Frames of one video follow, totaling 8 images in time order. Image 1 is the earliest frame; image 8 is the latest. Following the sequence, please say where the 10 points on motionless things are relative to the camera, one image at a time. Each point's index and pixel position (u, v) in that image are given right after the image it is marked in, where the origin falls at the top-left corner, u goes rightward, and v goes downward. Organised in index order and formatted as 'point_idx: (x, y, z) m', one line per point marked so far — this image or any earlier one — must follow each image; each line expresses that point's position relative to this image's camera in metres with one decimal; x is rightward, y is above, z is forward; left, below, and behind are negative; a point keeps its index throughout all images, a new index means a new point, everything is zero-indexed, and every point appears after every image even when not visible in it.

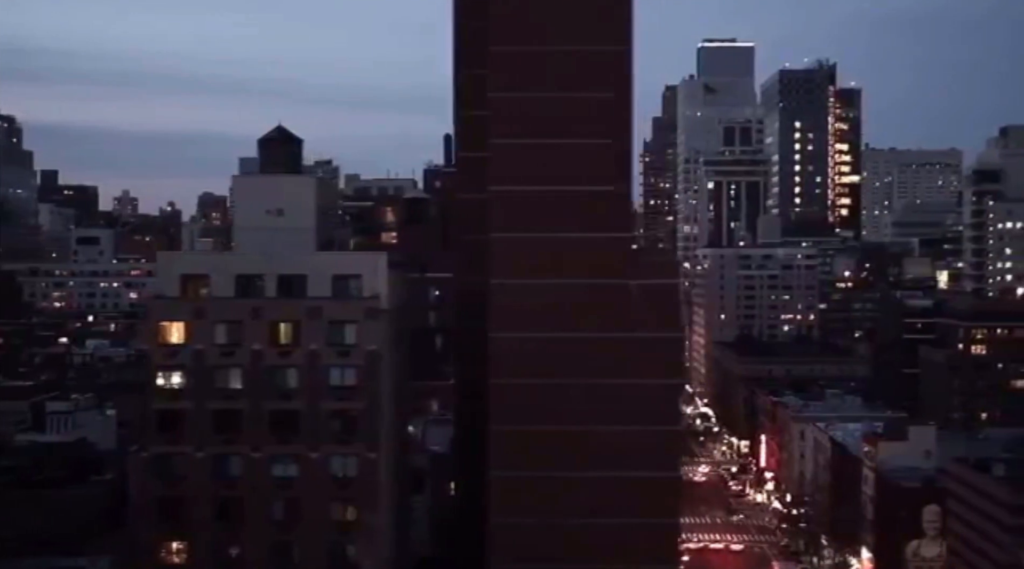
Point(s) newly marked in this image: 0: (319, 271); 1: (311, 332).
0: (-2.1, +0.2, +12.0) m
1: (-2.1, -0.5, +11.4) m
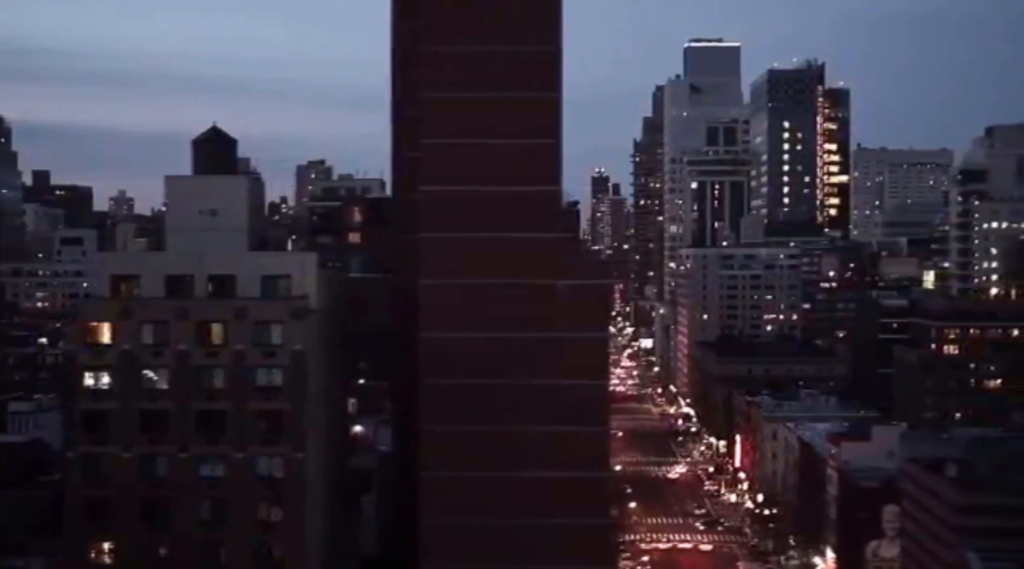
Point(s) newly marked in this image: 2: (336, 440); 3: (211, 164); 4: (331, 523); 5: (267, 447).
0: (-2.9, +0.1, +12.0) m
1: (-2.8, -0.5, +11.4) m
2: (-2.2, -1.8, +13.1) m
3: (-3.6, +1.4, +13.0) m
4: (-2.2, -2.7, +12.8) m
5: (-2.6, -1.7, +11.5) m
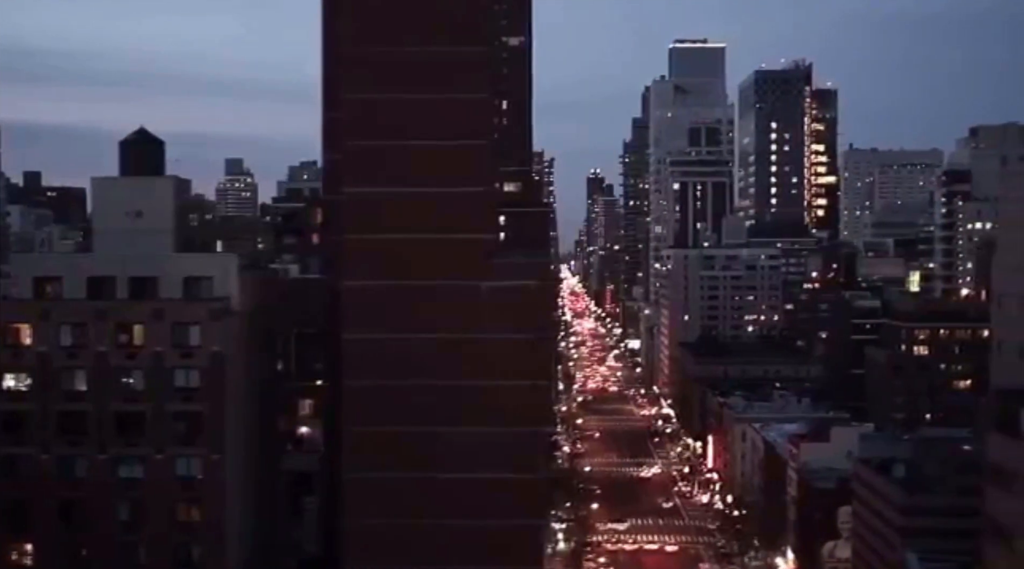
0: (-3.7, +0.1, +12.0) m
1: (-3.7, -0.5, +11.4) m
2: (-3.1, -1.8, +13.1) m
3: (-4.4, +1.4, +13.0) m
4: (-3.0, -2.7, +12.8) m
5: (-3.4, -1.7, +11.5) m
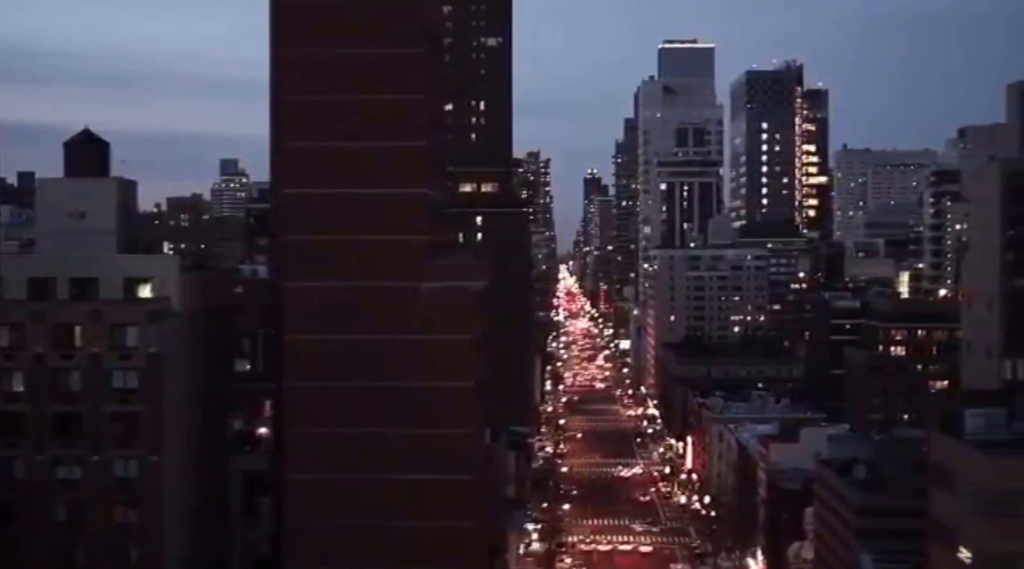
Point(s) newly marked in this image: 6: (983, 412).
0: (-4.3, +0.1, +12.0) m
1: (-4.3, -0.5, +11.4) m
2: (-3.7, -1.9, +13.1) m
3: (-5.1, +1.4, +13.1) m
4: (-3.7, -2.8, +12.8) m
5: (-4.0, -1.7, +11.5) m
6: (+5.4, -1.5, +12.7) m
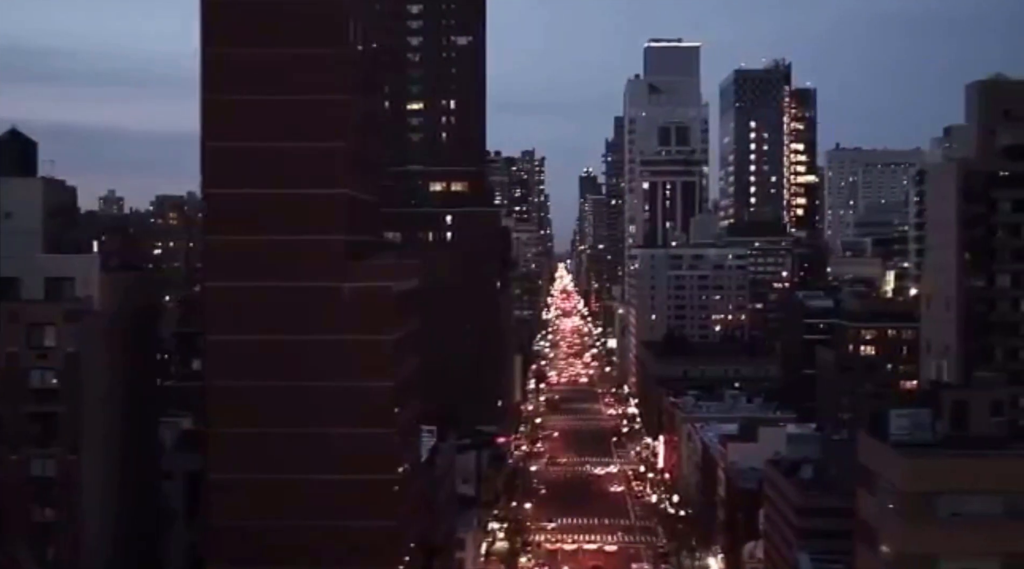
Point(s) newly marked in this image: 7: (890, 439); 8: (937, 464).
0: (-5.2, +0.1, +12.0) m
1: (-5.2, -0.5, +11.4) m
2: (-4.6, -1.9, +13.2) m
3: (-5.9, +1.4, +13.1) m
4: (-4.5, -2.8, +12.8) m
5: (-4.9, -1.7, +11.5) m
6: (+4.6, -1.5, +12.7) m
7: (+4.2, -1.7, +12.3) m
8: (+4.4, -1.9, +11.3) m
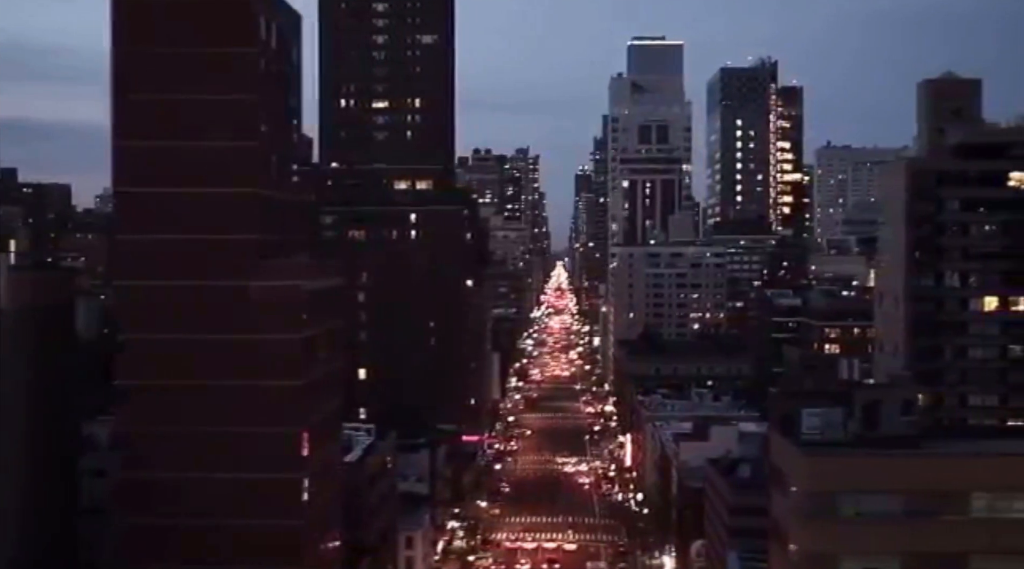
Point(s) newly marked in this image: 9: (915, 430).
0: (-6.2, +0.1, +12.0) m
1: (-6.2, -0.5, +11.5) m
2: (-5.6, -1.8, +13.2) m
3: (-6.9, +1.4, +13.1) m
4: (-5.5, -2.7, +12.8) m
5: (-5.9, -1.7, +11.5) m
6: (+3.6, -1.5, +12.7) m
7: (+3.2, -1.7, +12.3) m
8: (+3.4, -1.8, +11.3) m
9: (+4.6, -1.7, +12.7) m
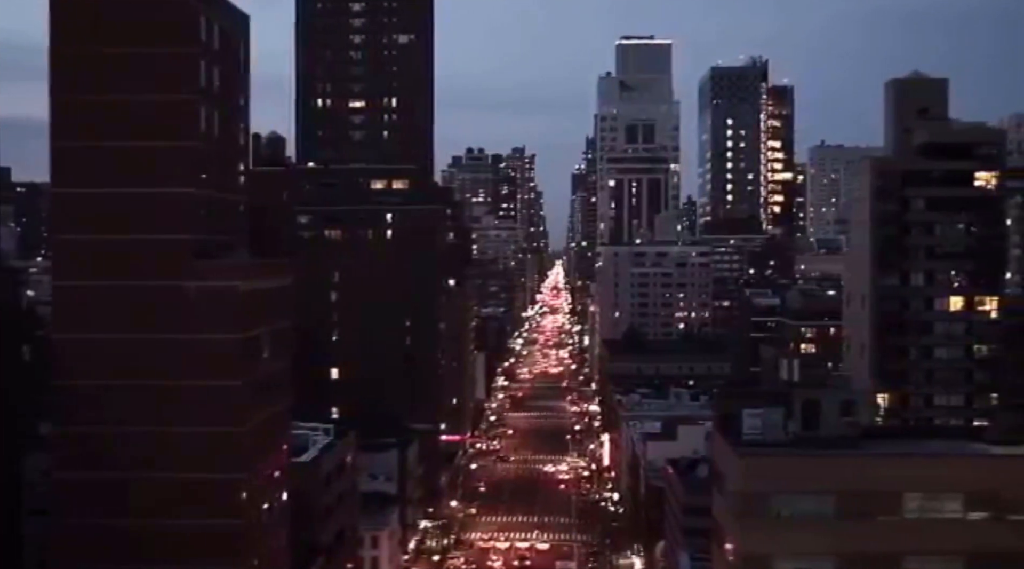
0: (-6.9, +0.1, +12.0) m
1: (-6.9, -0.5, +11.5) m
2: (-6.2, -1.9, +13.2) m
3: (-7.6, +1.4, +13.1) m
4: (-6.2, -2.8, +12.8) m
5: (-6.6, -1.7, +11.5) m
6: (+2.9, -1.5, +12.7) m
7: (+2.5, -1.7, +12.3) m
8: (+2.7, -1.9, +11.3) m
9: (+3.9, -1.7, +12.7) m
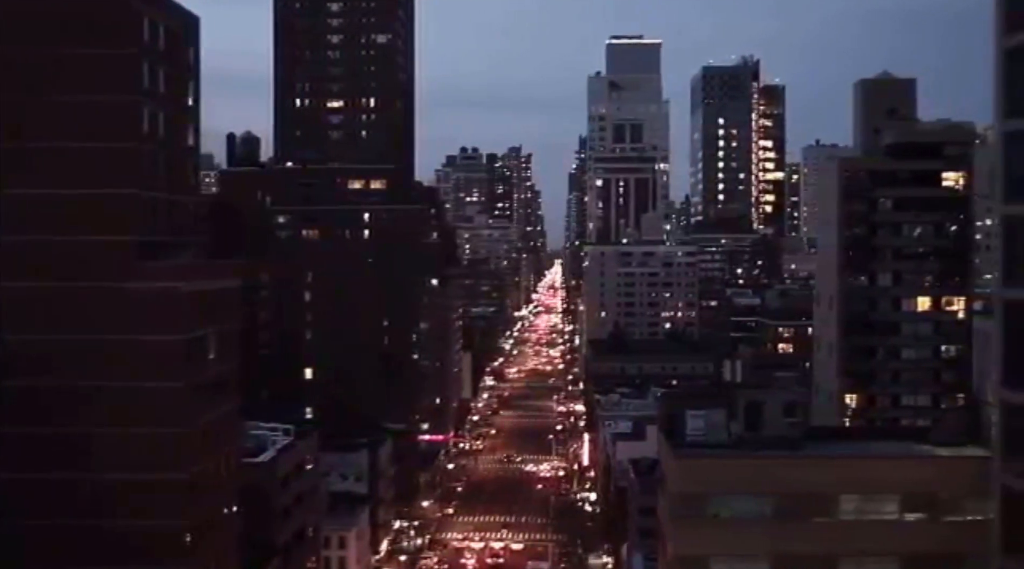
0: (-7.5, +0.1, +12.0) m
1: (-7.5, -0.5, +11.5) m
2: (-6.9, -1.9, +13.2) m
3: (-8.2, +1.4, +13.1) m
4: (-6.8, -2.8, +12.8) m
5: (-7.2, -1.7, +11.6) m
6: (+2.2, -1.5, +12.7) m
7: (+1.9, -1.8, +12.3) m
8: (+2.0, -1.9, +11.3) m
9: (+3.3, -1.7, +12.7) m
